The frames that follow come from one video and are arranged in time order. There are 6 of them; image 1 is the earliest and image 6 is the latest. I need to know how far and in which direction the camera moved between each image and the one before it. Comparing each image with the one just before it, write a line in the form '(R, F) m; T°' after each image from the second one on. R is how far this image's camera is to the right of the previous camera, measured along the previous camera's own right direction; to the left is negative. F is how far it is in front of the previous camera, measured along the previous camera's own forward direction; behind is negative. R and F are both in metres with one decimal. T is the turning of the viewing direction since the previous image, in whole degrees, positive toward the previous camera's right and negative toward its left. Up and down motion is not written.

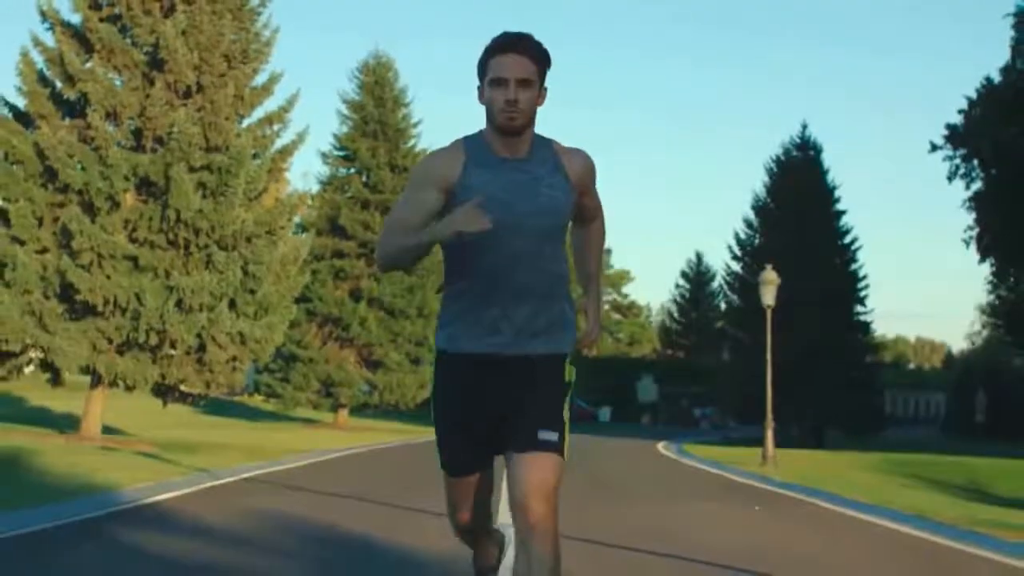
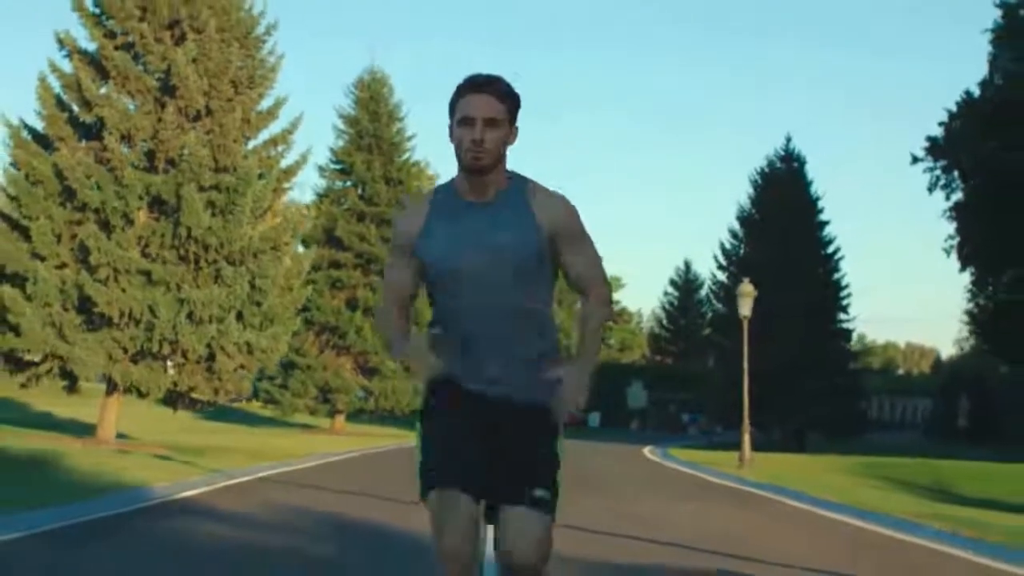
(0.0, -1.6) m; 0°
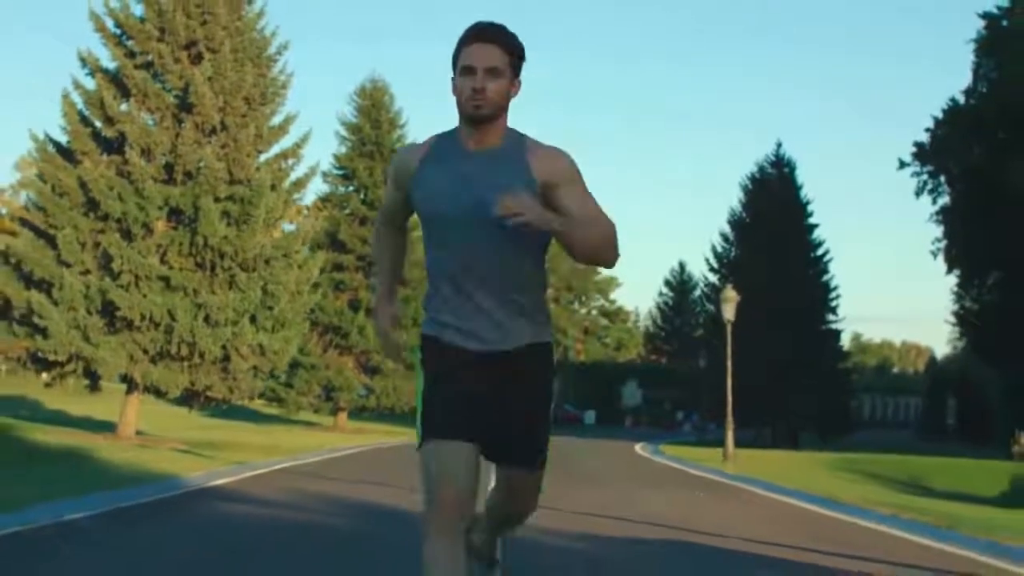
(0.0, -1.7) m; 0°
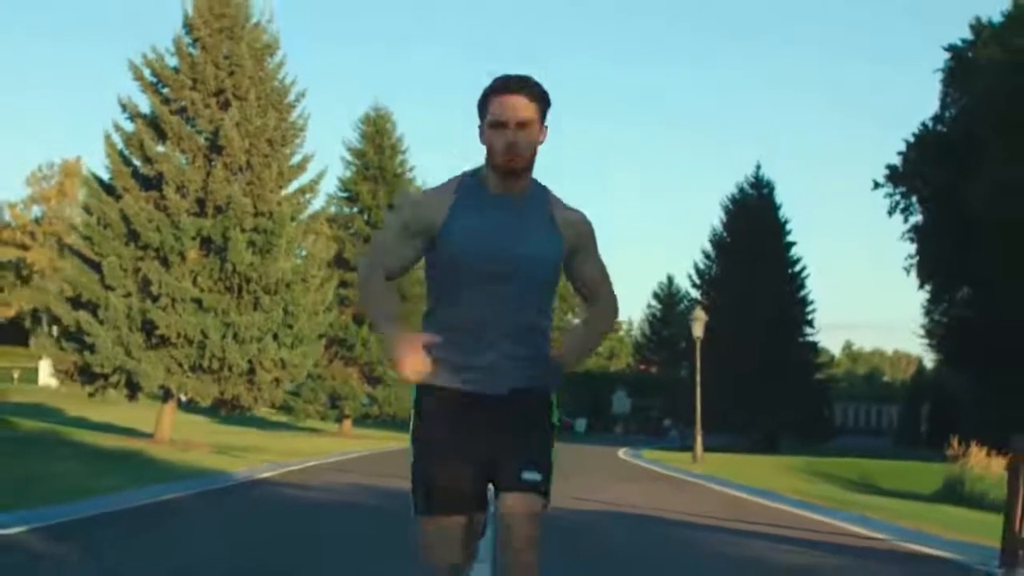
(0.0, -3.6) m; 0°
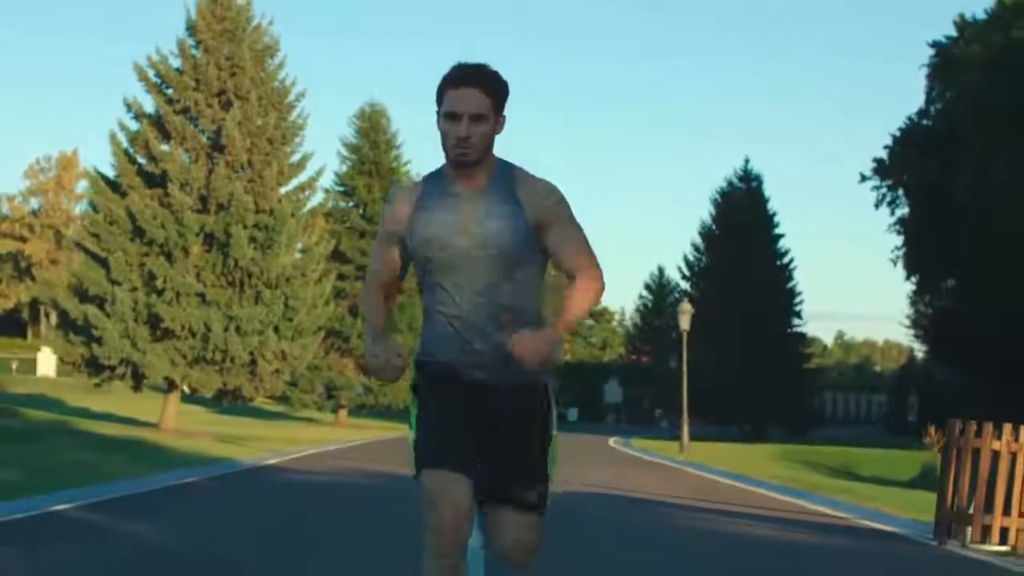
(0.0, -1.1) m; 0°
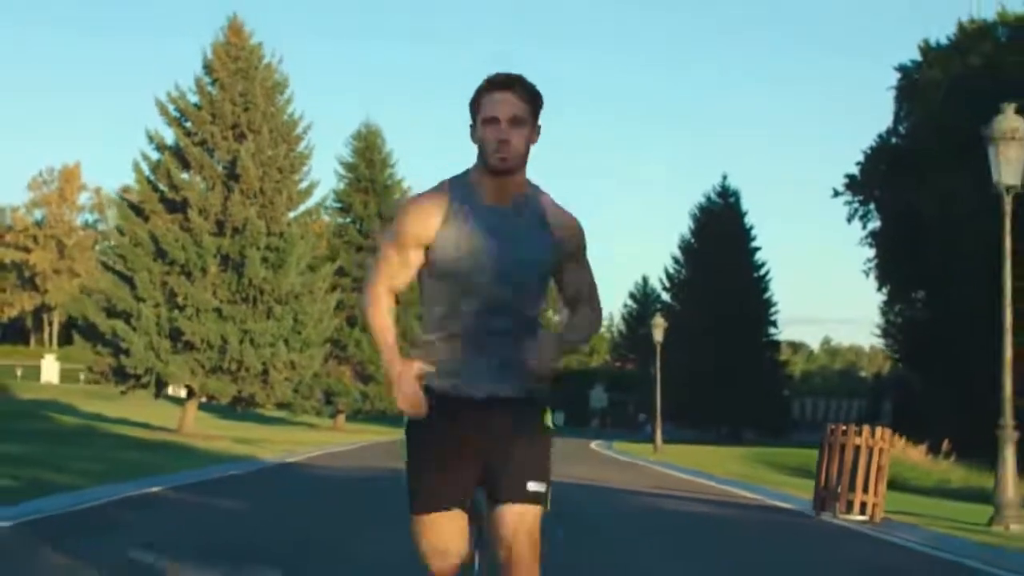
(0.0, -3.3) m; 0°
